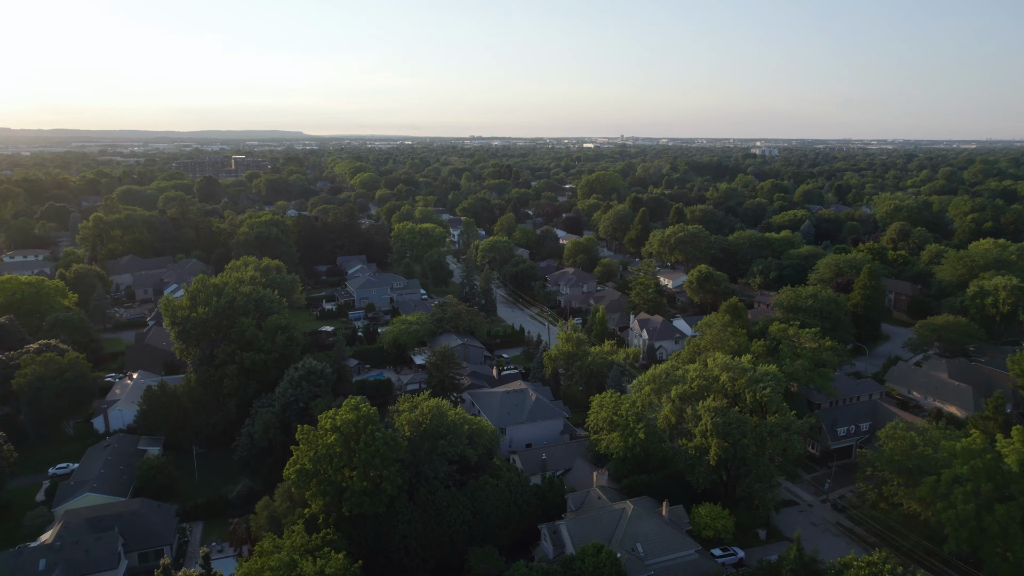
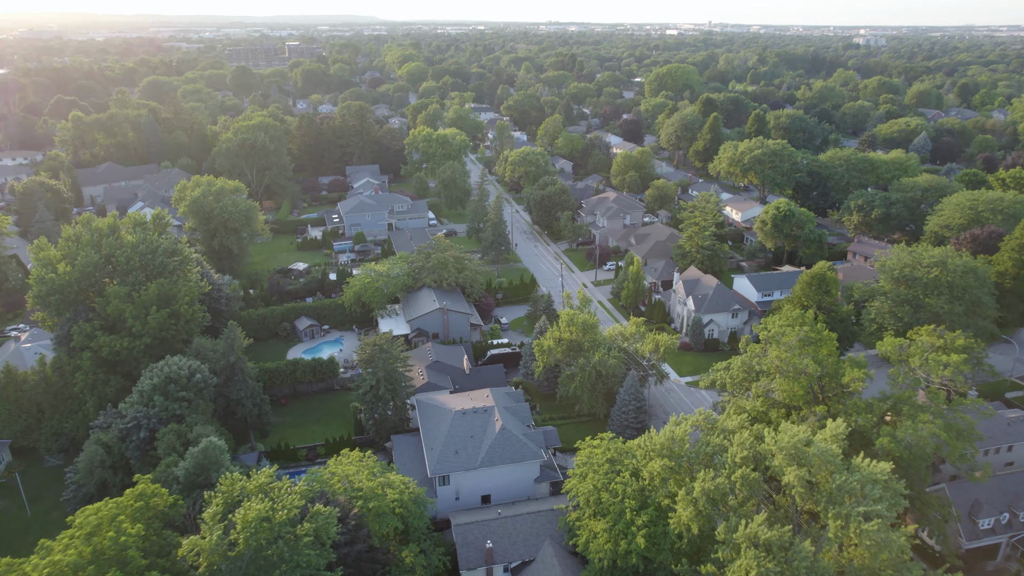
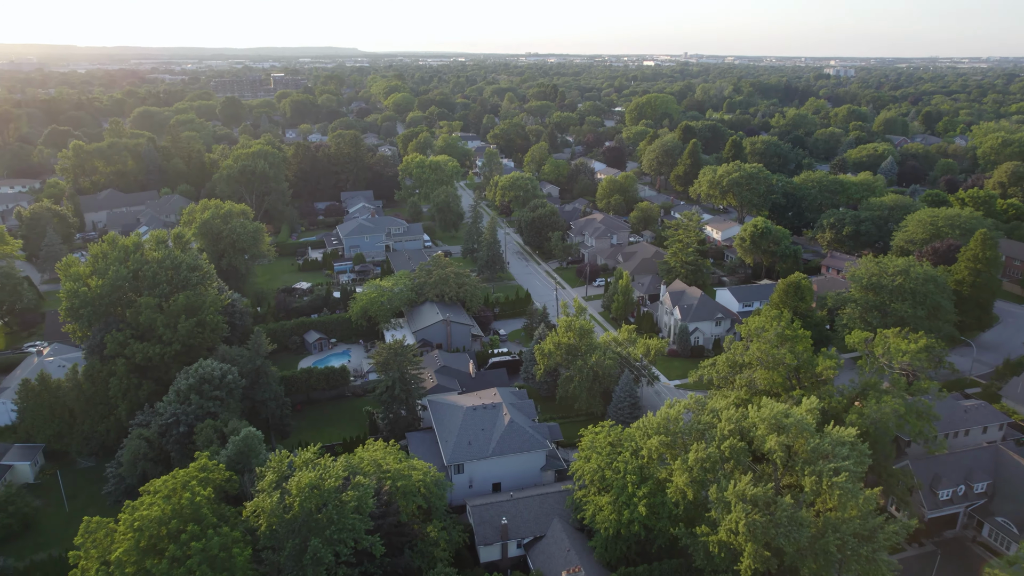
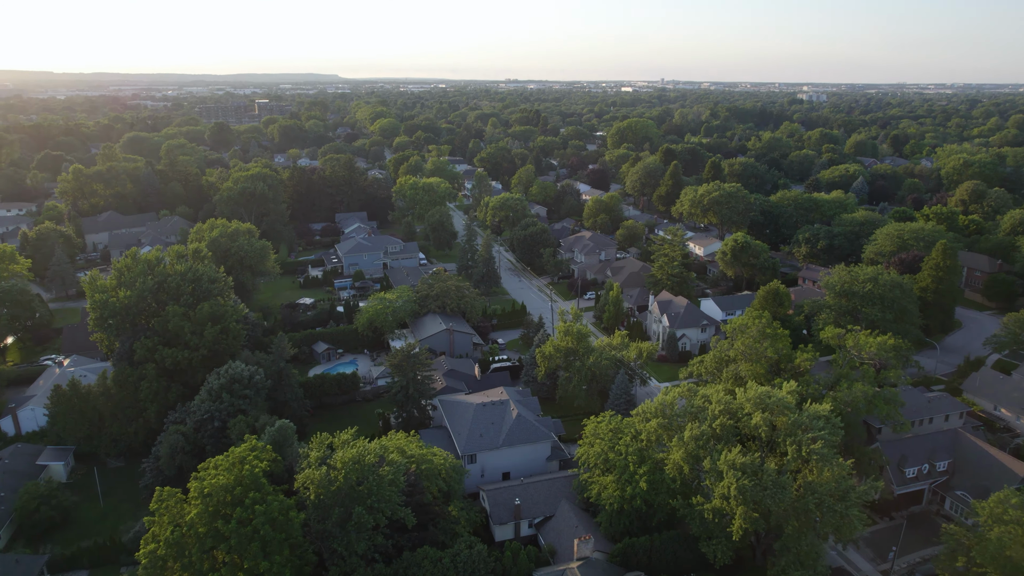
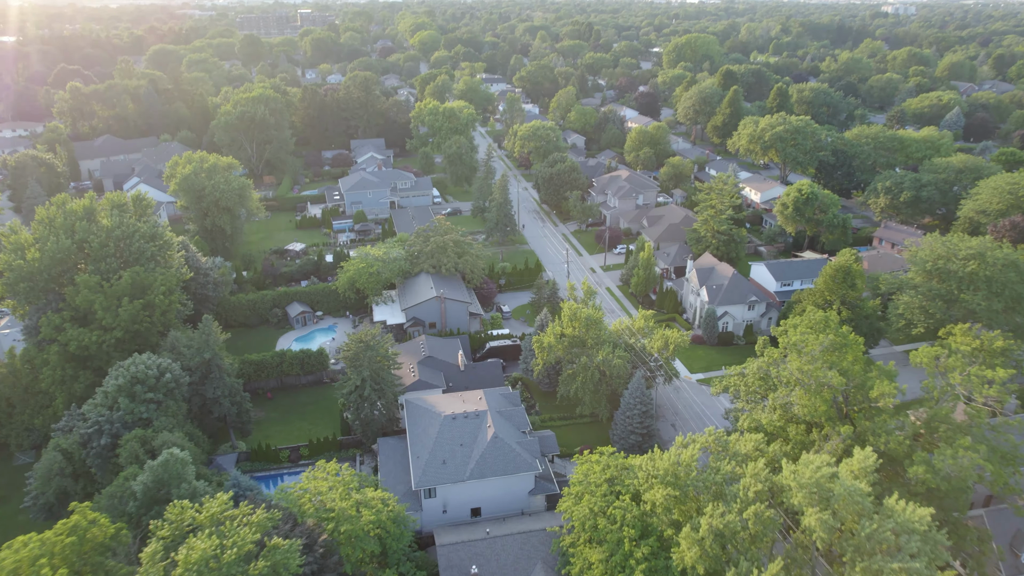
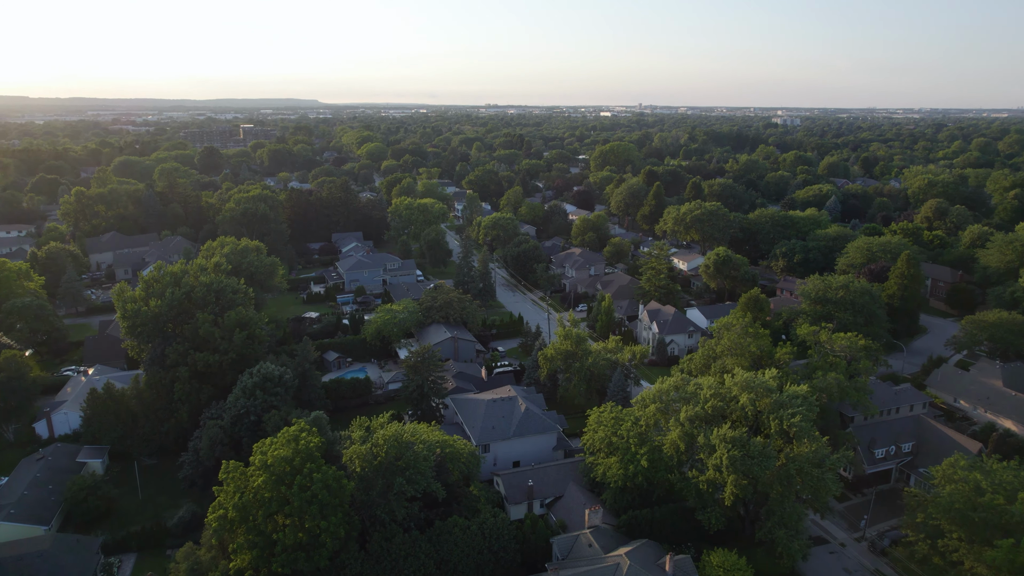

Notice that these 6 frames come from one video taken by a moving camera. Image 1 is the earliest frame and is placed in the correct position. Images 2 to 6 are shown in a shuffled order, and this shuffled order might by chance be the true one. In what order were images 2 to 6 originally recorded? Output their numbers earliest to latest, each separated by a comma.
6, 4, 3, 2, 5
